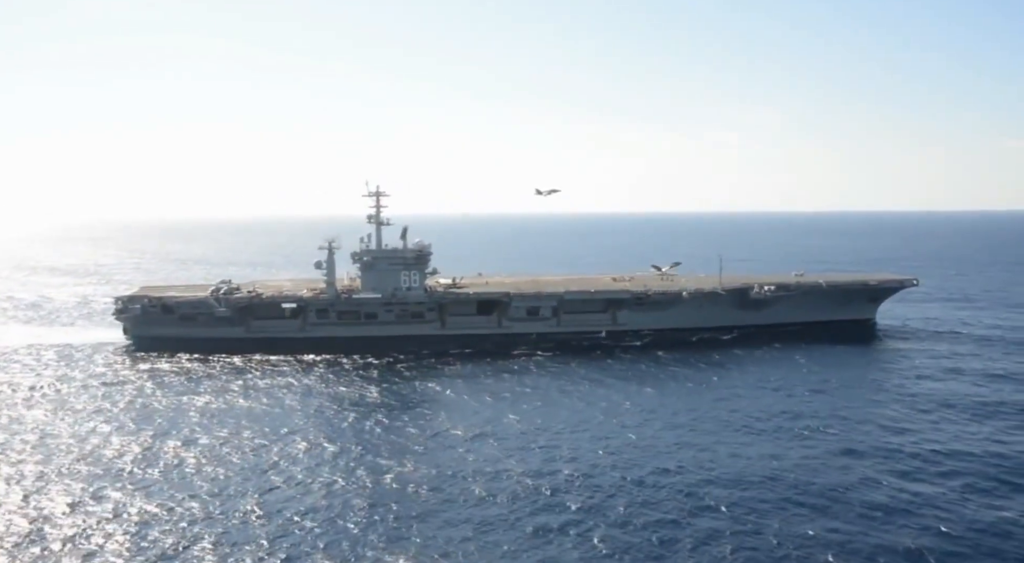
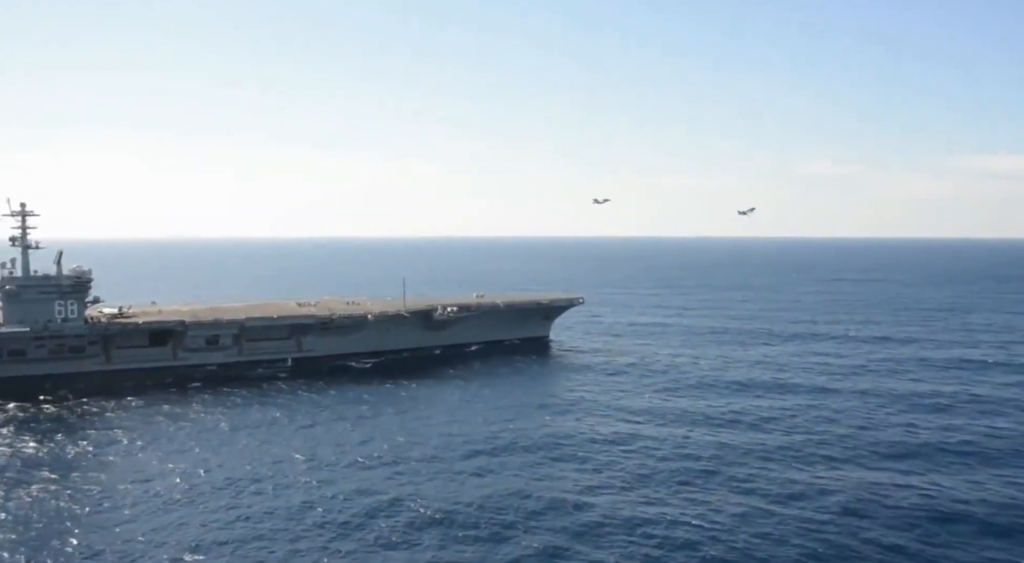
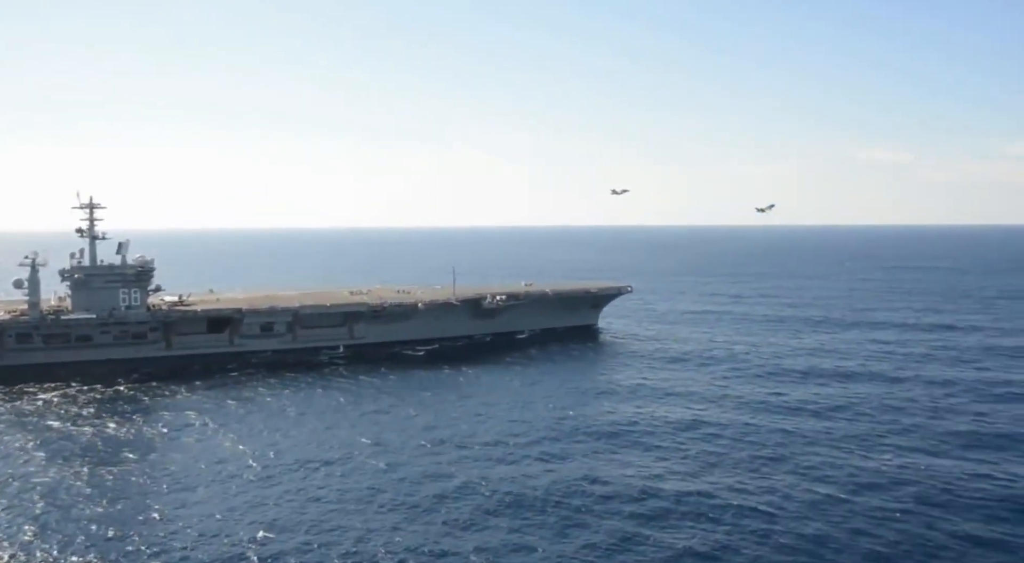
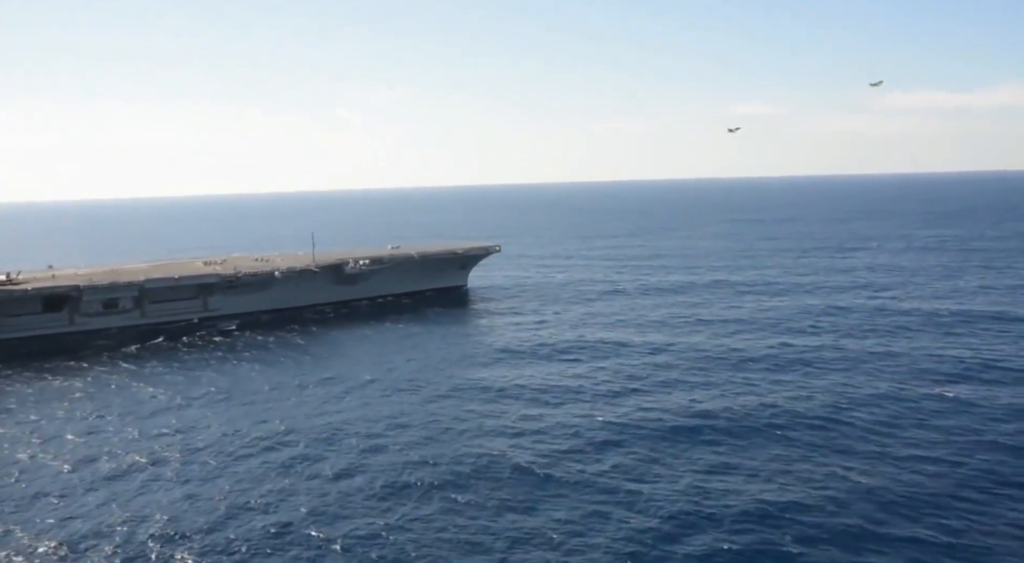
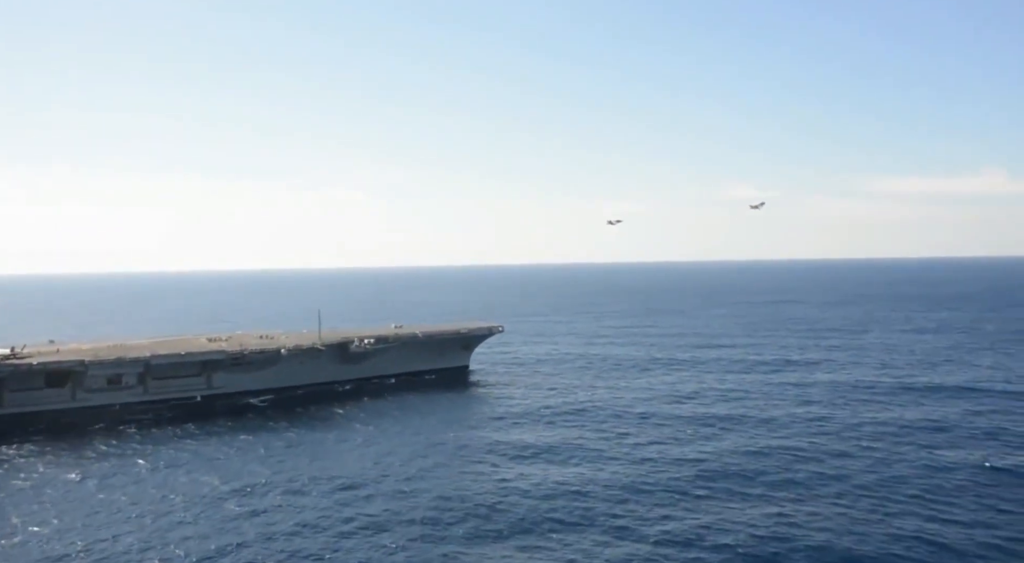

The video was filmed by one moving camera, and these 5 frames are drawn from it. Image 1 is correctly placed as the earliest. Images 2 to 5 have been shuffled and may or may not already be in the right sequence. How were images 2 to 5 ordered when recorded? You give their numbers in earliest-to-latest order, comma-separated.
3, 2, 5, 4
